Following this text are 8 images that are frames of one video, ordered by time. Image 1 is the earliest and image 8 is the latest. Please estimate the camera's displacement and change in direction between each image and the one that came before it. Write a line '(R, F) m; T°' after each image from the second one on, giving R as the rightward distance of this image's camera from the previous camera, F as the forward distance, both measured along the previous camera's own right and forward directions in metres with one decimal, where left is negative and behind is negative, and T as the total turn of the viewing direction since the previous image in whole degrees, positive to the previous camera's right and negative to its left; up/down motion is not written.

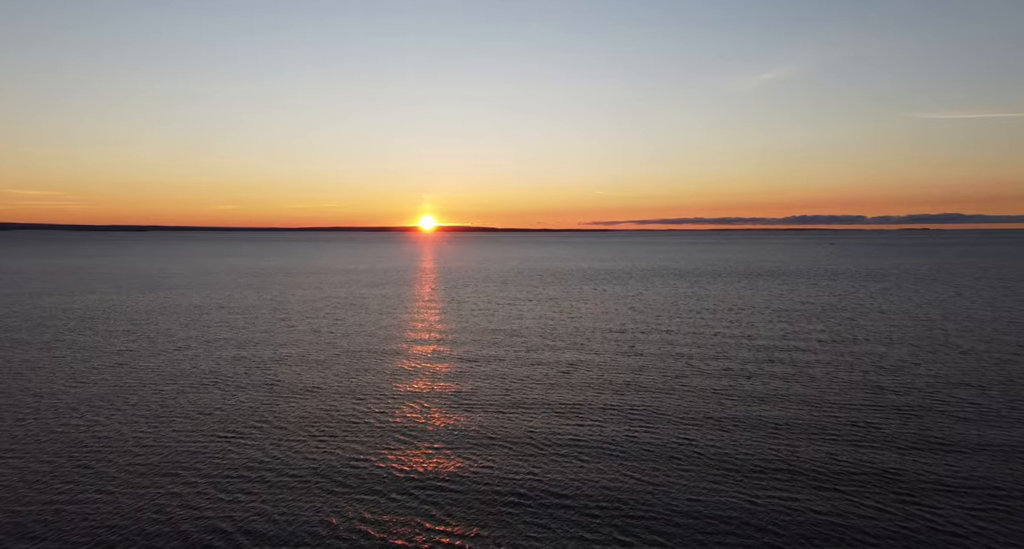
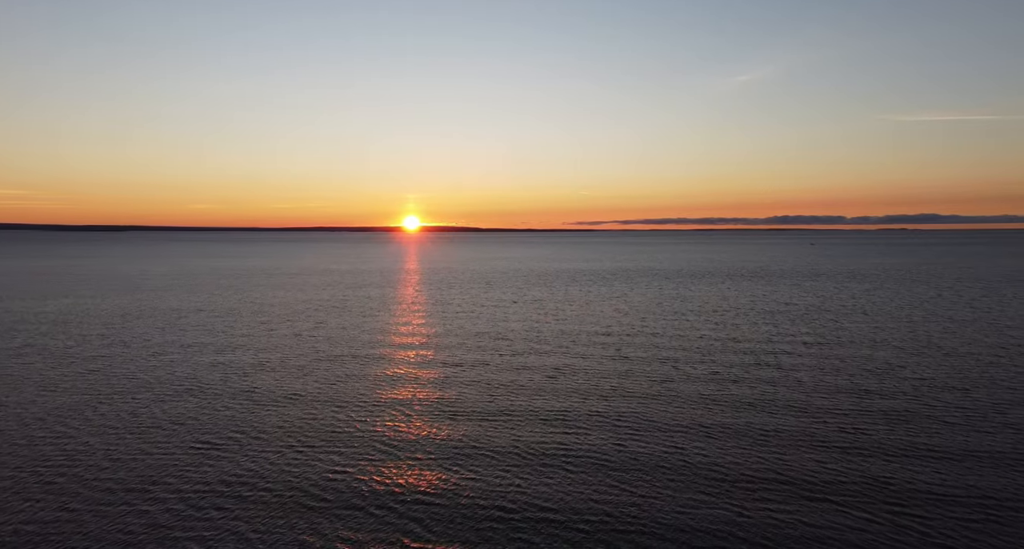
(+3.9, -0.3) m; -3°
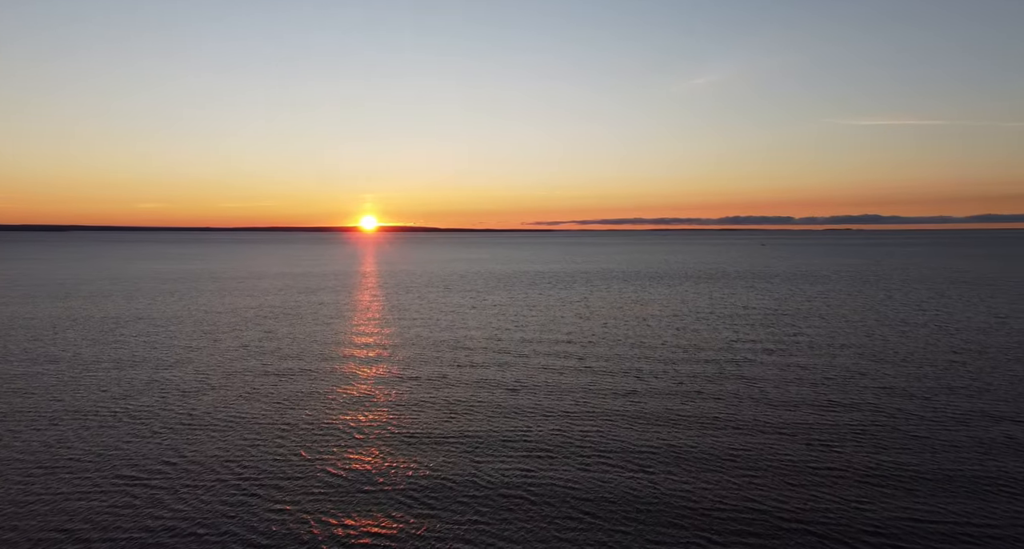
(0.0, +1.1) m; +3°
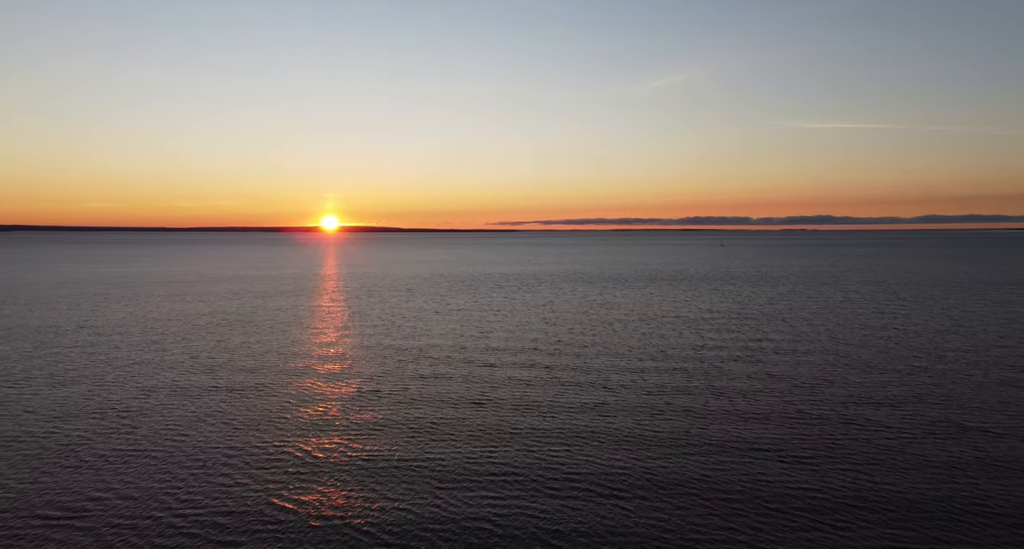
(-0.1, +1.0) m; +3°
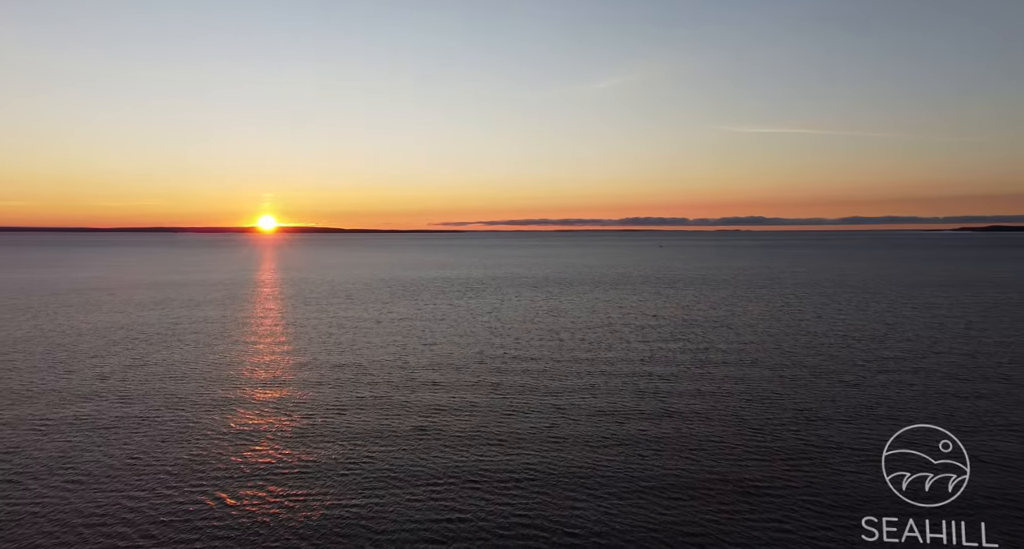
(-0.1, +1.6) m; +5°
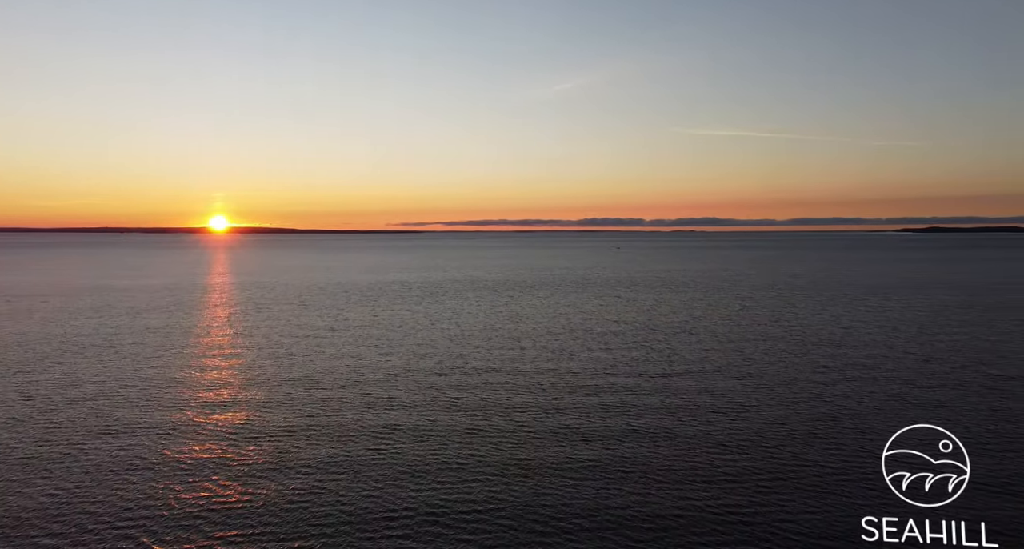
(-0.1, +1.3) m; +3°
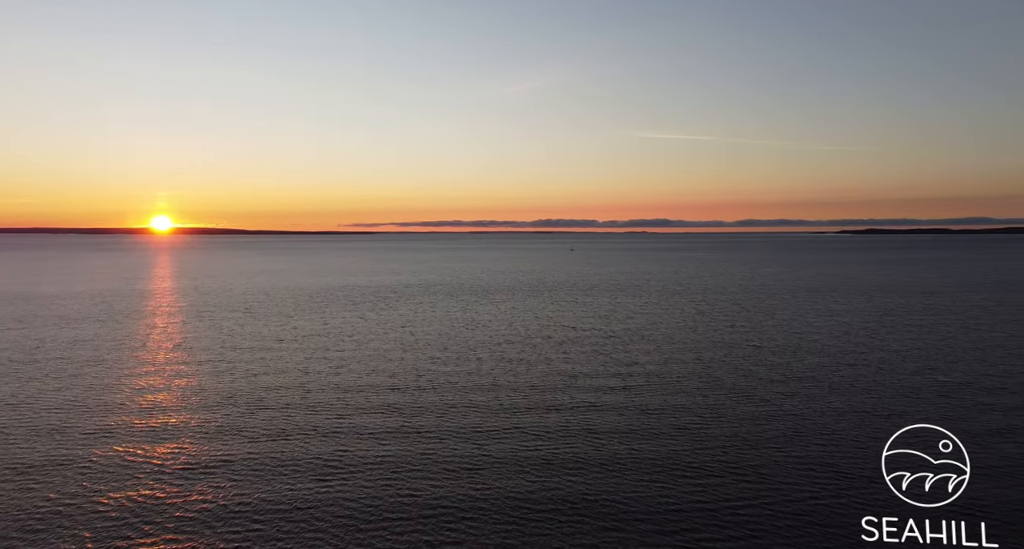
(-0.1, +1.5) m; +4°
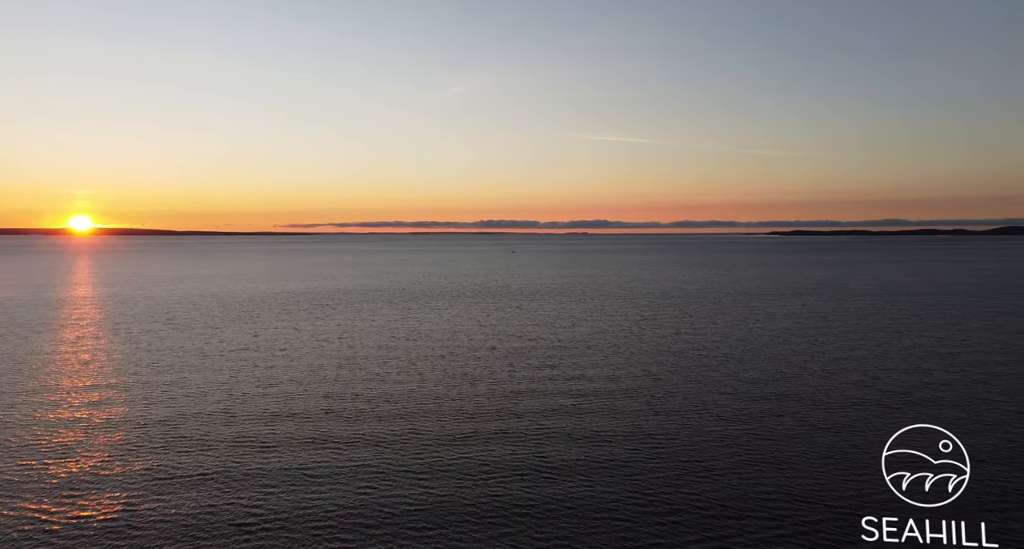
(+2.3, +2.8) m; +2°
